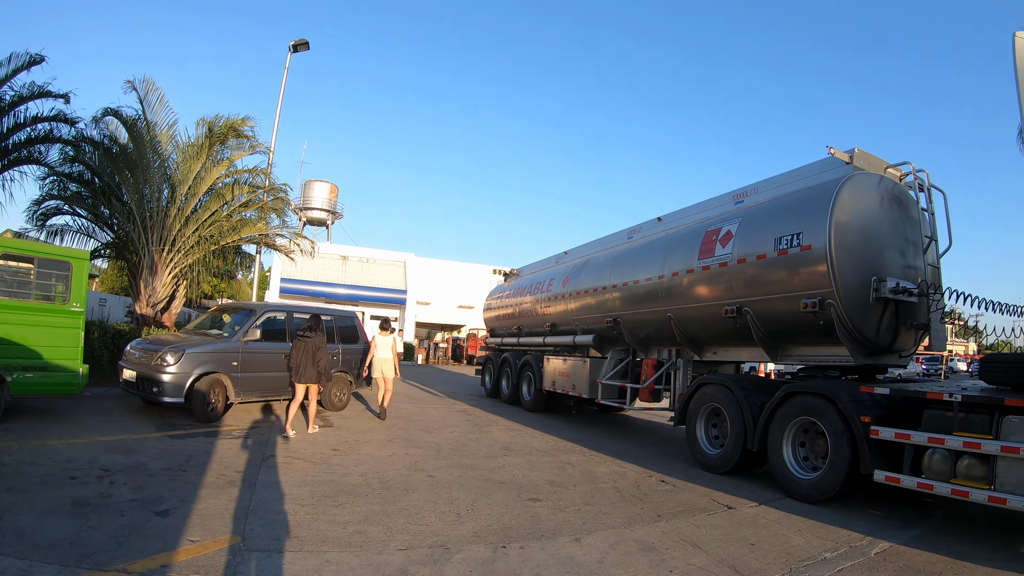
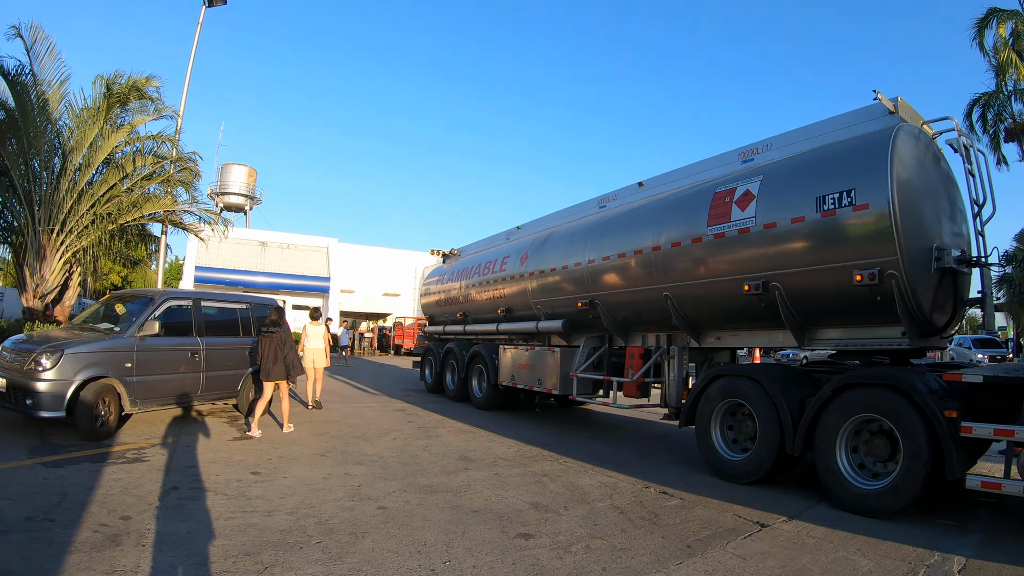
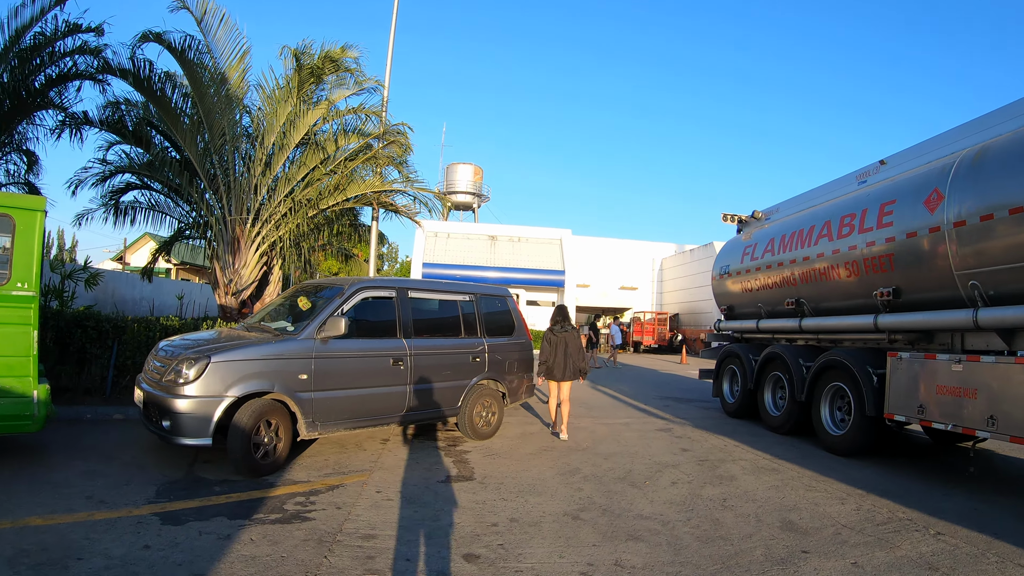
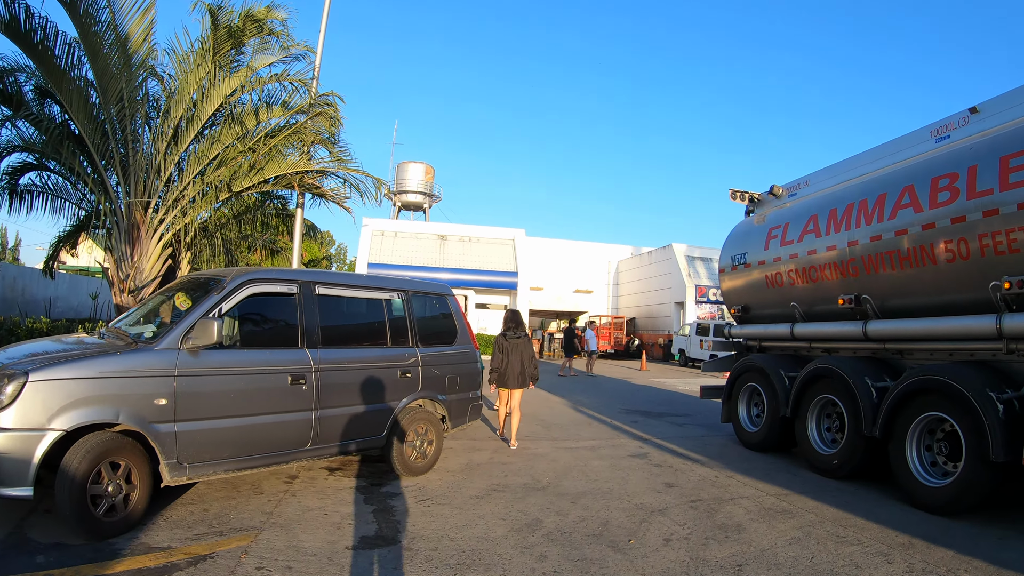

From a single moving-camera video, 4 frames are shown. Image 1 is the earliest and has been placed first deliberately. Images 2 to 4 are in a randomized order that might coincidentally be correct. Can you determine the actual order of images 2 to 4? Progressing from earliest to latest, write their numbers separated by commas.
2, 3, 4
